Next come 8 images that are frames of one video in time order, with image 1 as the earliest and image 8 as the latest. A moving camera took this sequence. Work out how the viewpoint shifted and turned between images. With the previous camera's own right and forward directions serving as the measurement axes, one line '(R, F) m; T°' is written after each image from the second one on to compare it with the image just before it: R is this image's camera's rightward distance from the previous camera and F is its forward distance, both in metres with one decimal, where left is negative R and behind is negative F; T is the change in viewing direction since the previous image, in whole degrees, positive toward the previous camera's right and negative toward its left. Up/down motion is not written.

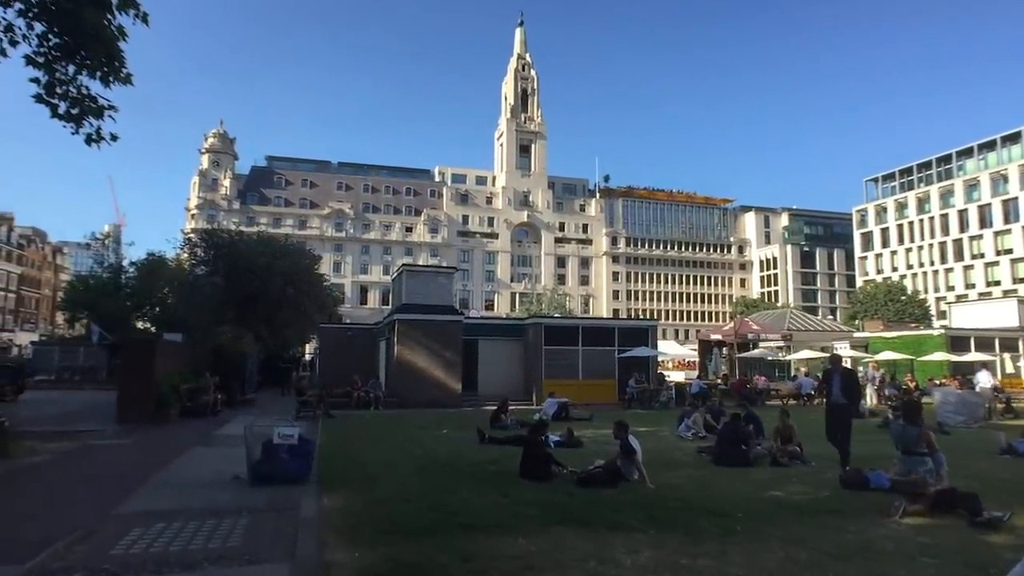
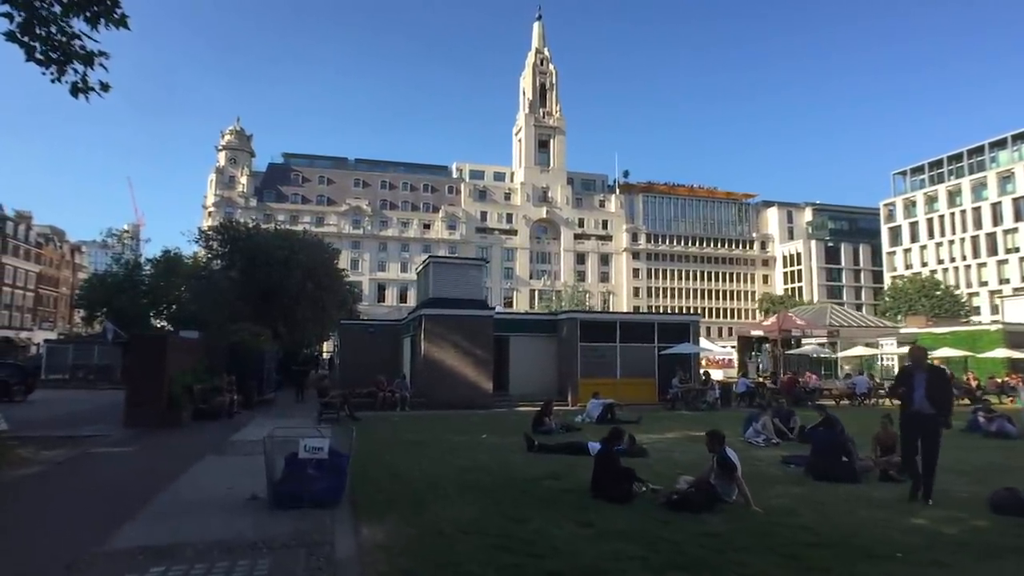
(-0.8, +1.8) m; -1°
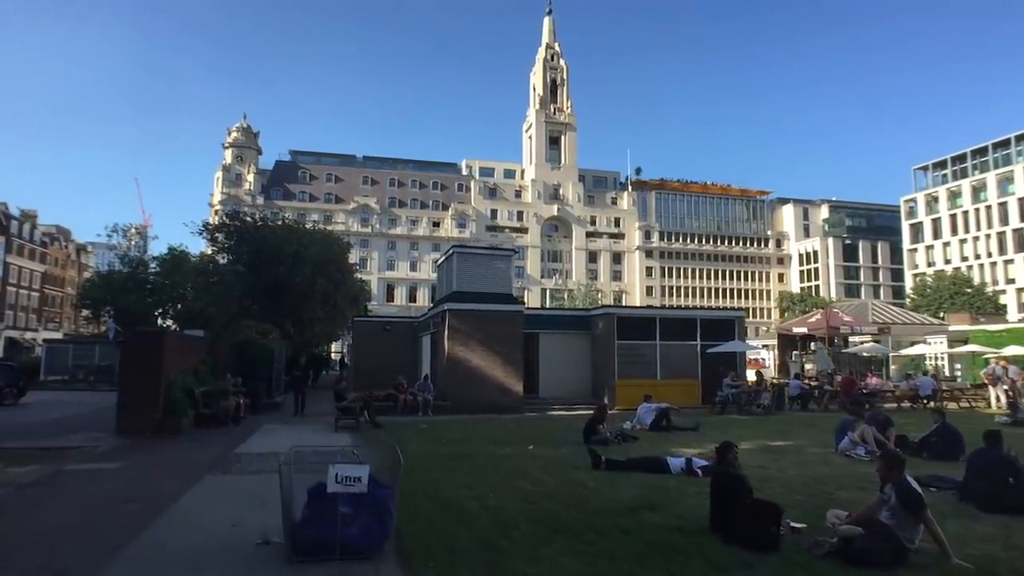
(-0.9, +2.3) m; -1°
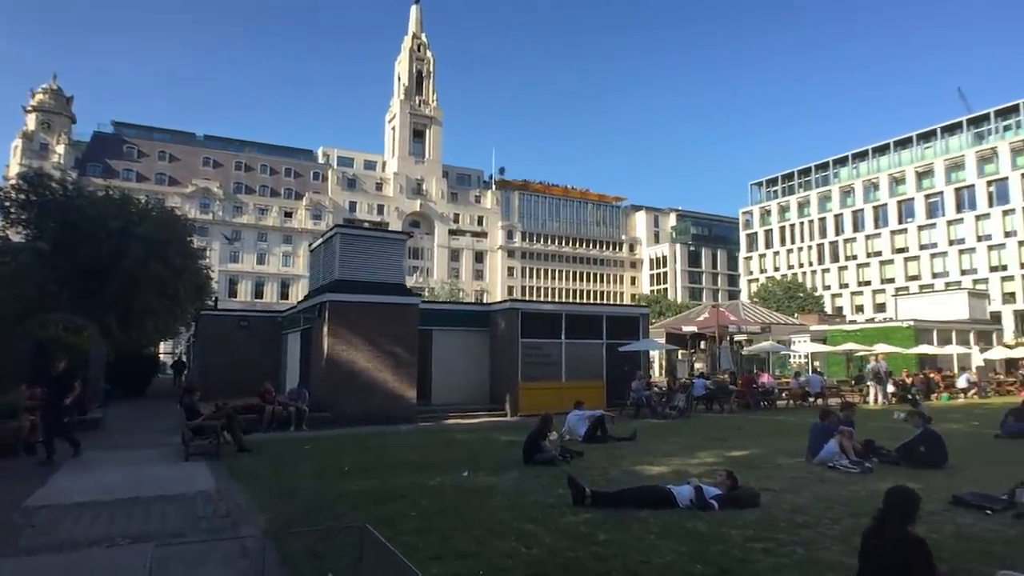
(-1.3, +3.2) m; +13°
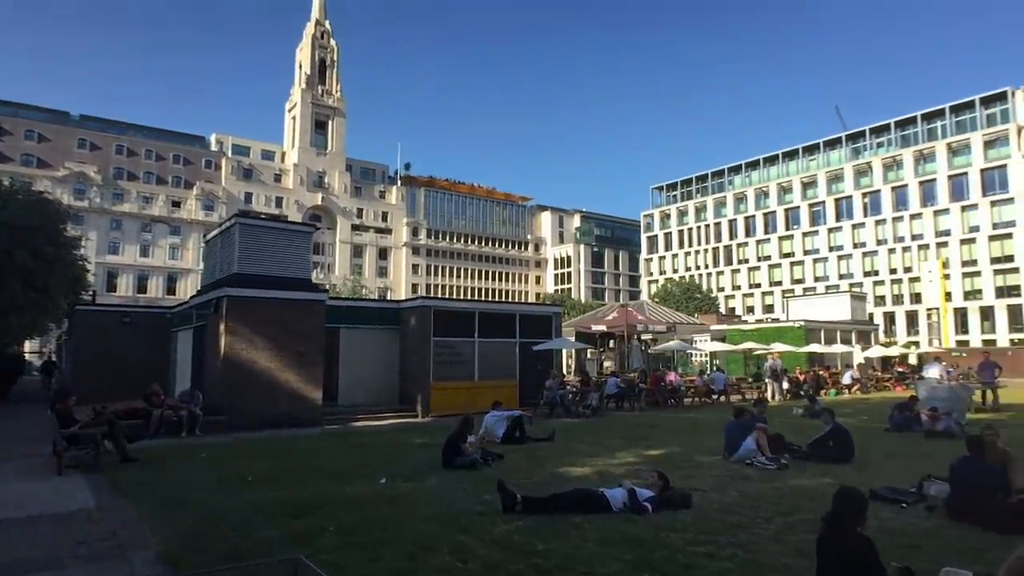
(-0.3, +0.5) m; +8°
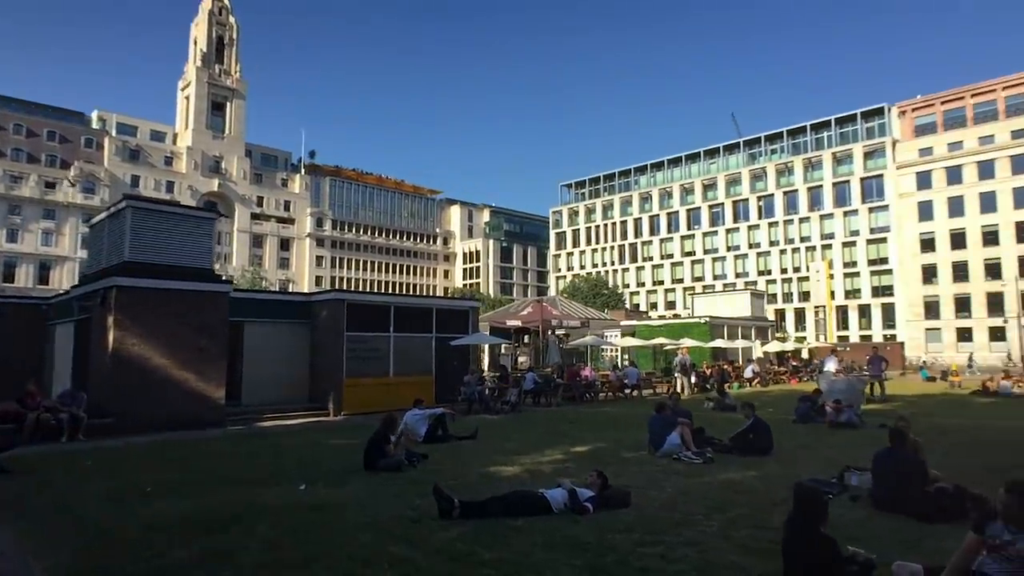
(-0.4, +0.5) m; +8°
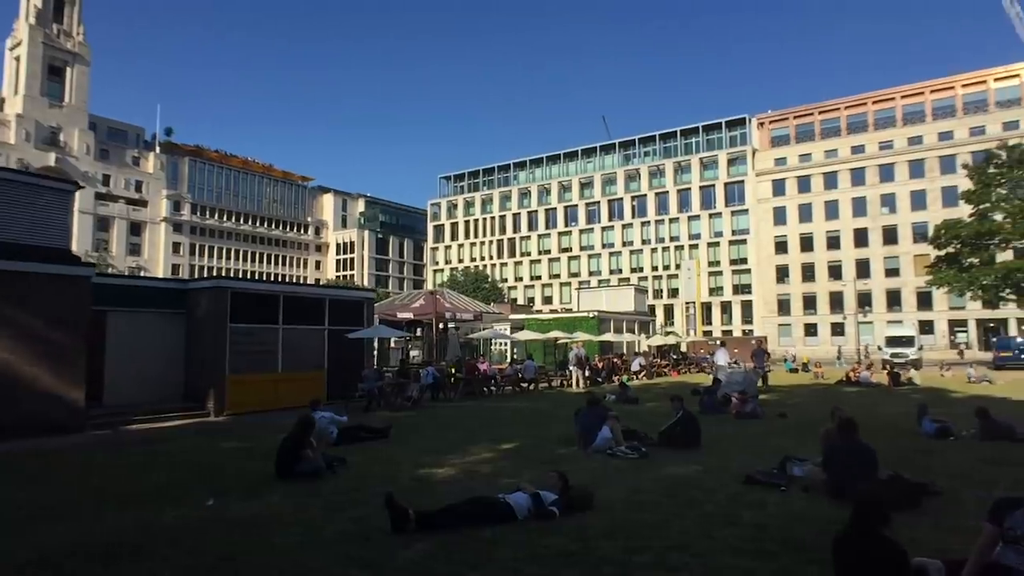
(-1.0, +0.9) m; +11°
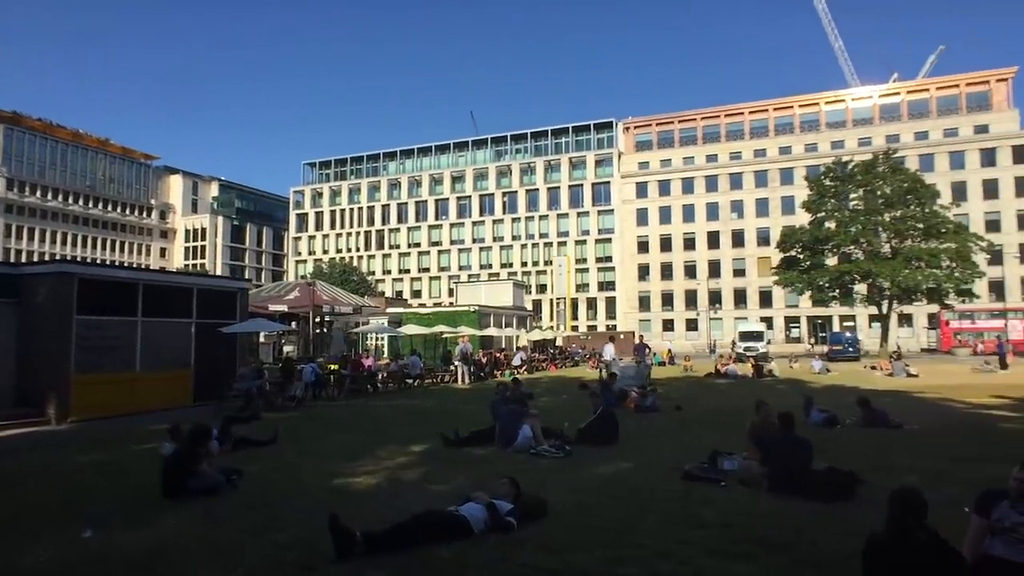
(-0.9, +0.8) m; +12°
